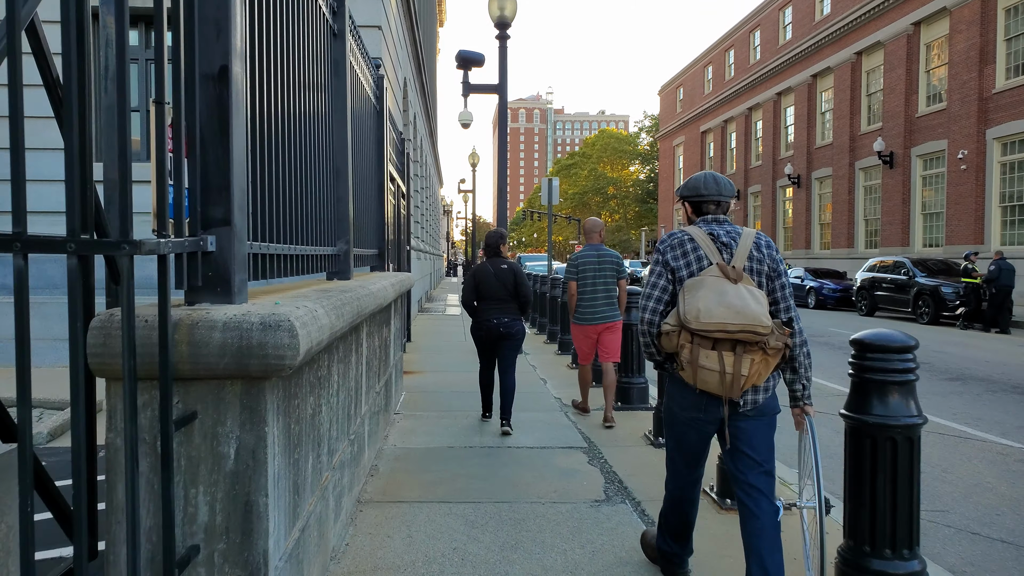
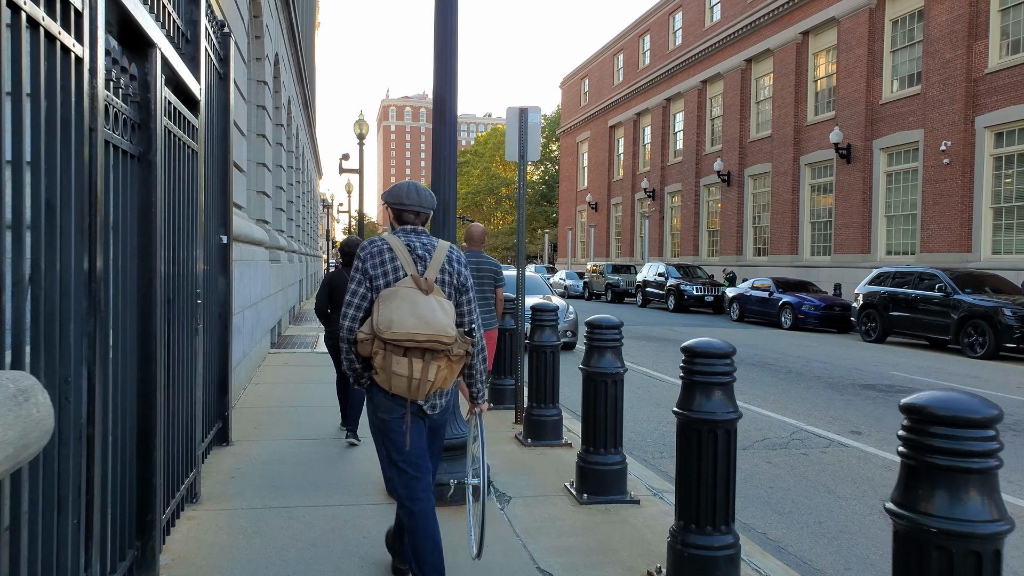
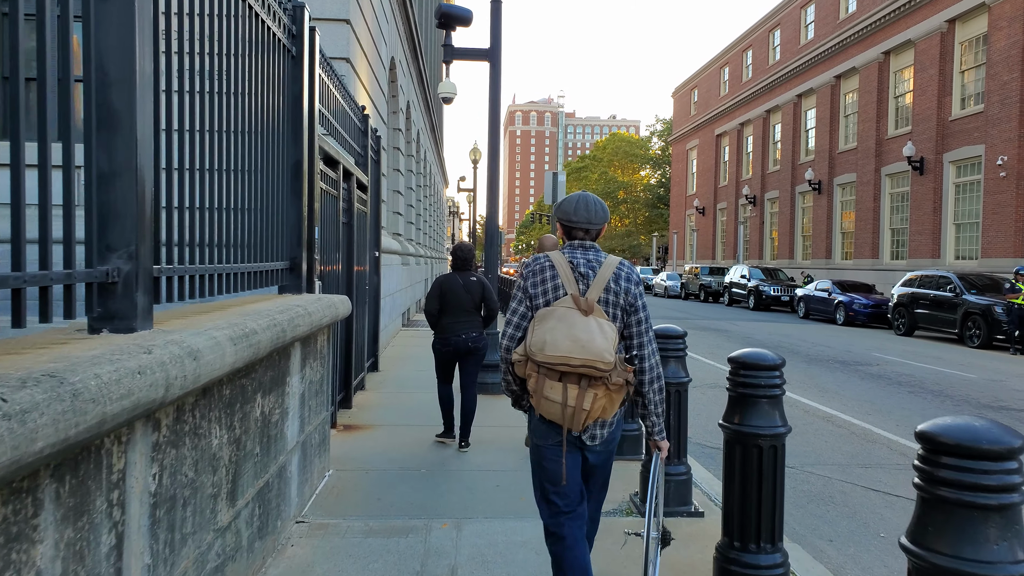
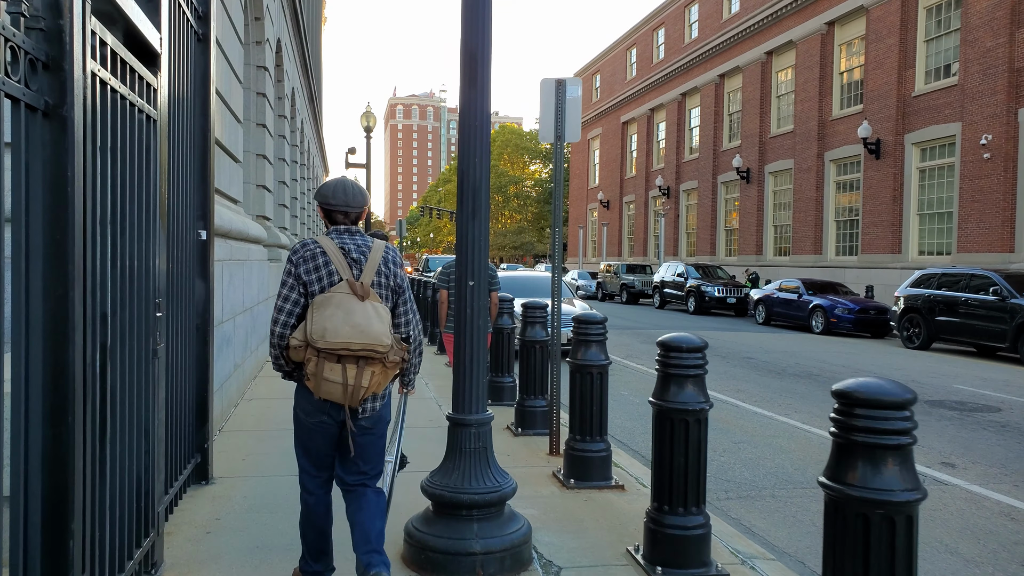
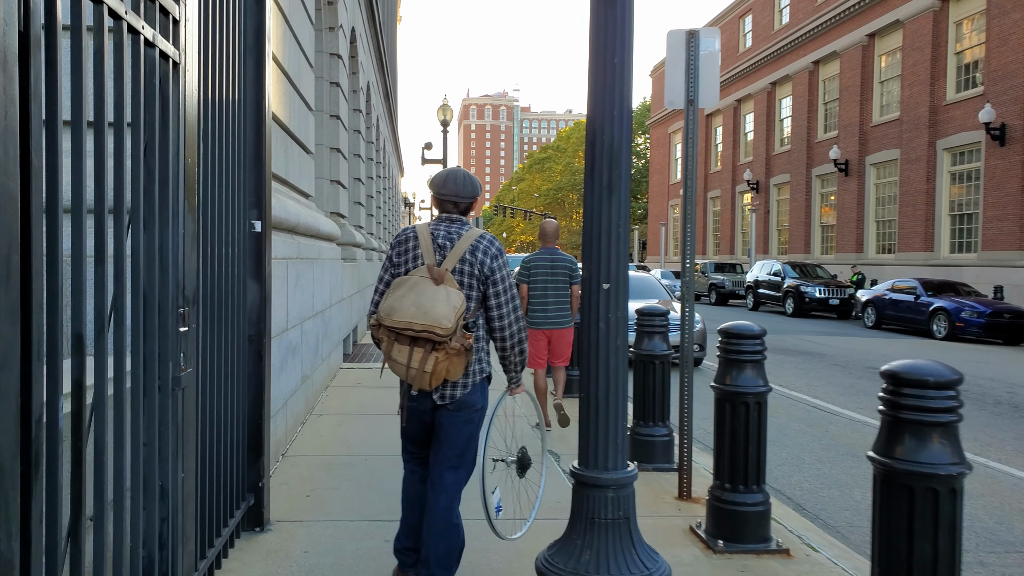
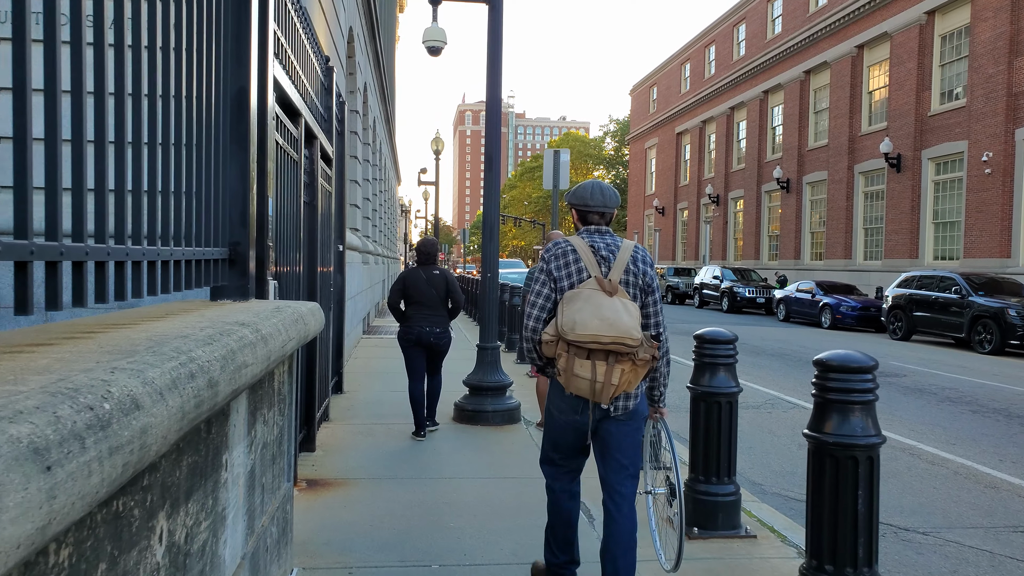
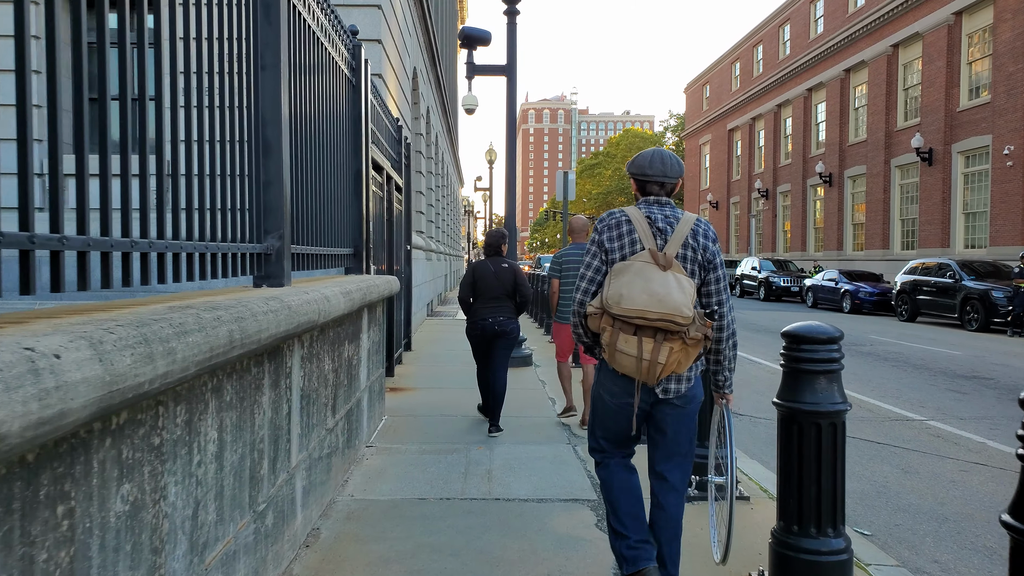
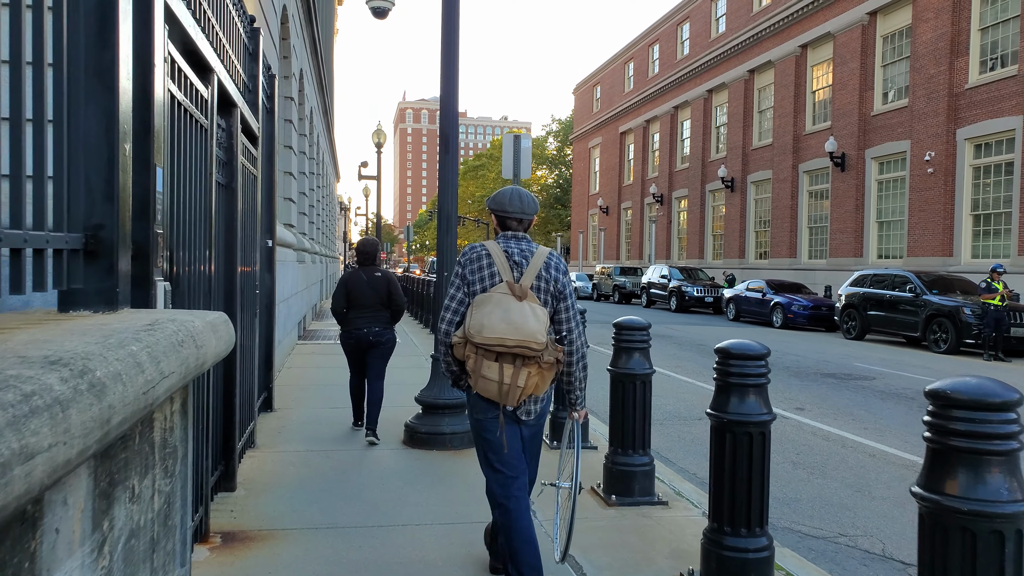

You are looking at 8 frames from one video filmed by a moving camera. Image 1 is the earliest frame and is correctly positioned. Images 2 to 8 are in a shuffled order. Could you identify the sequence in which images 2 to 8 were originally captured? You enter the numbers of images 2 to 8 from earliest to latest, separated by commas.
7, 3, 6, 8, 2, 4, 5
